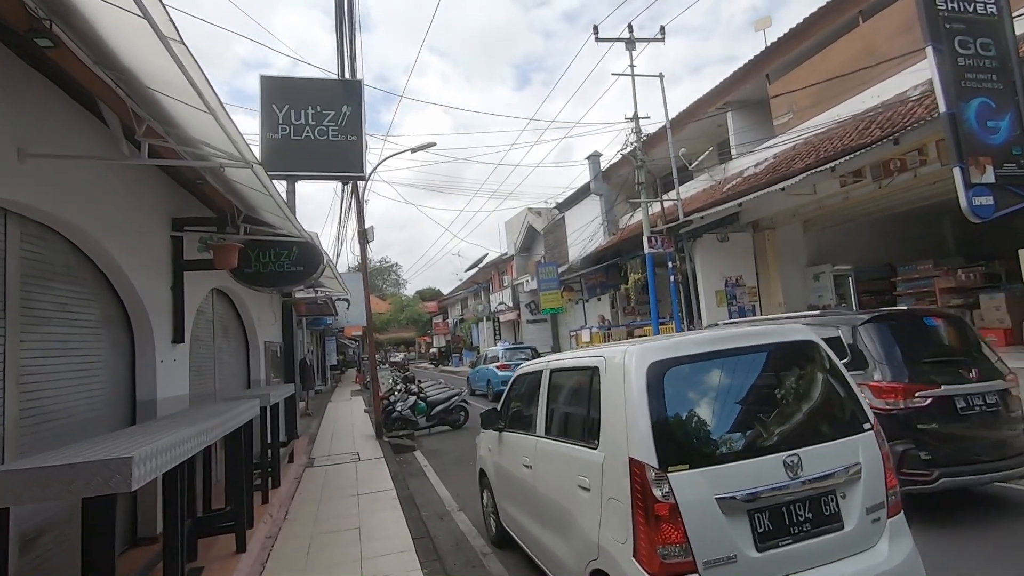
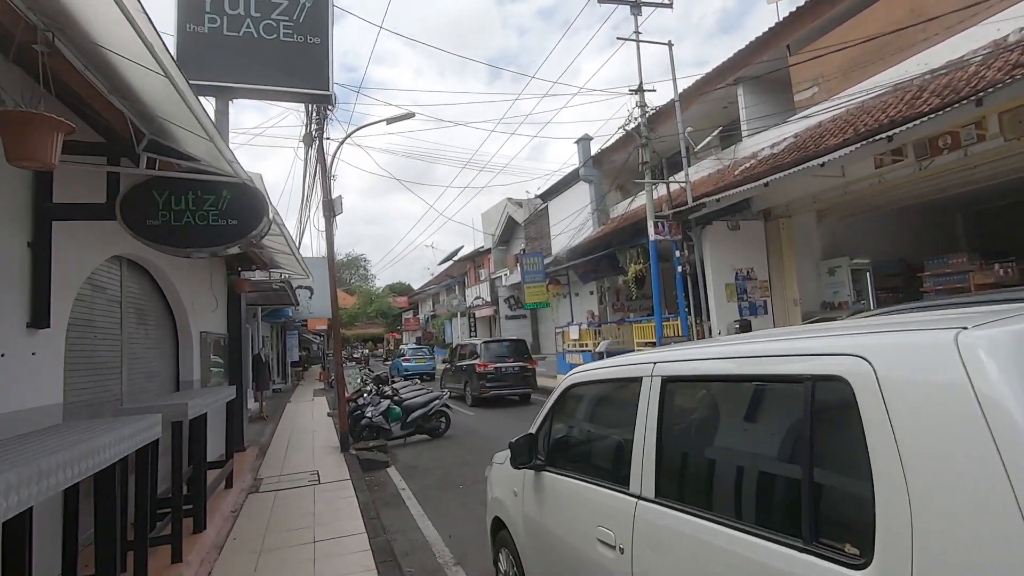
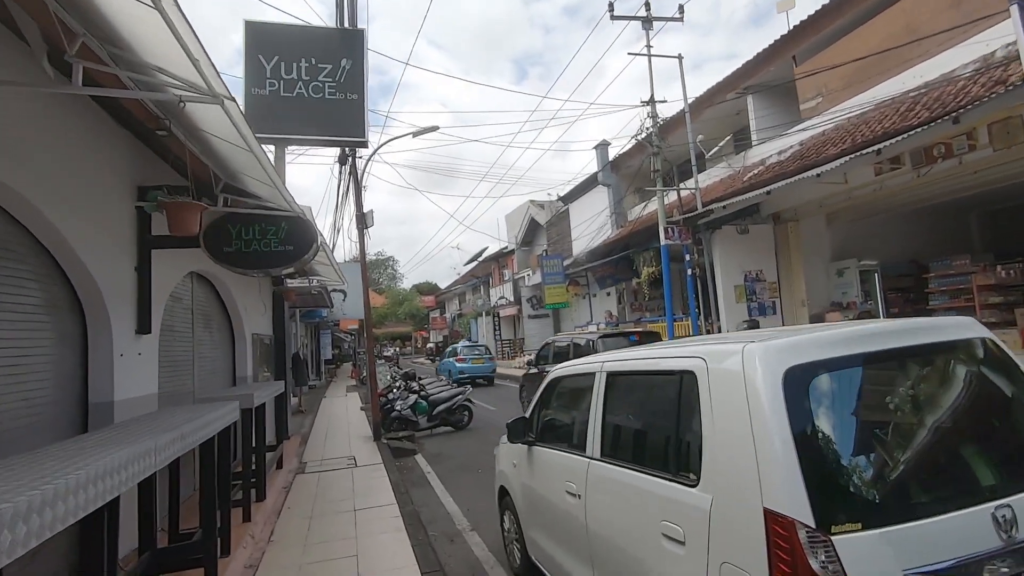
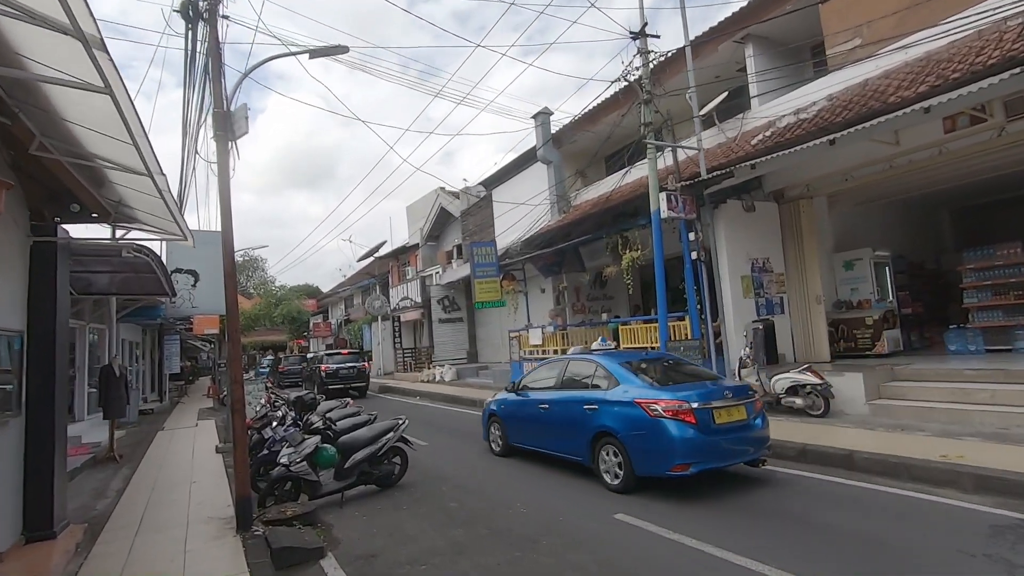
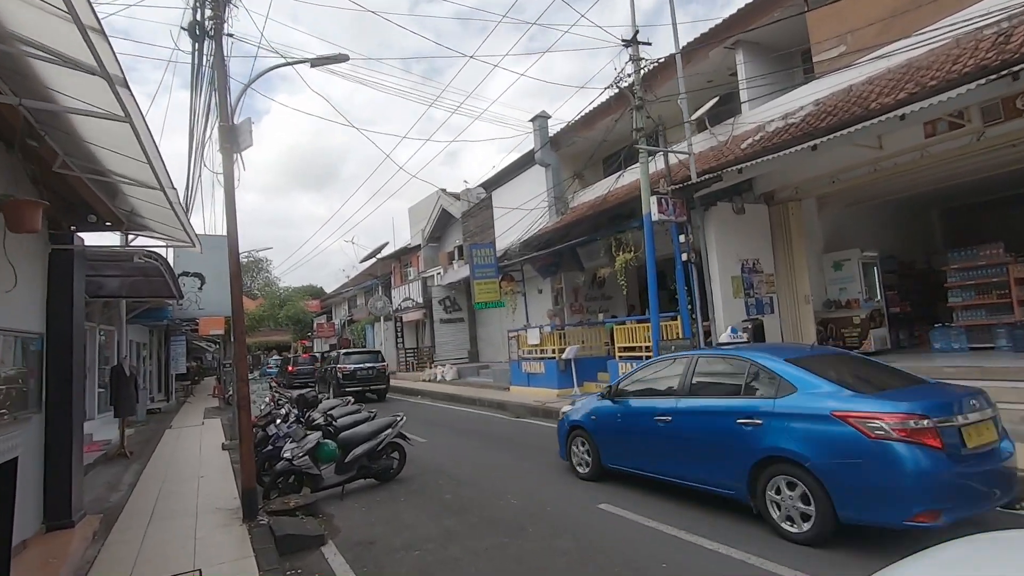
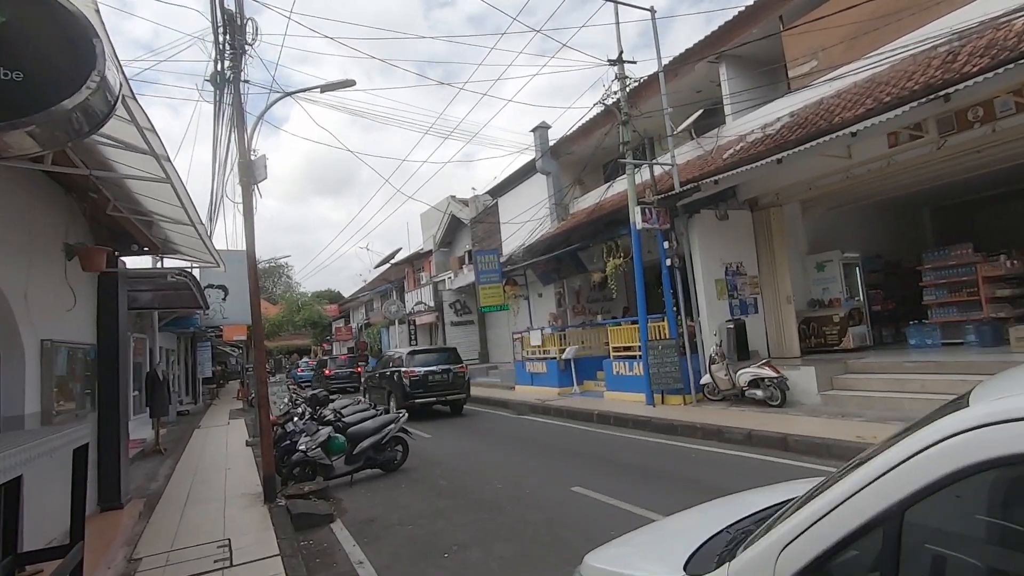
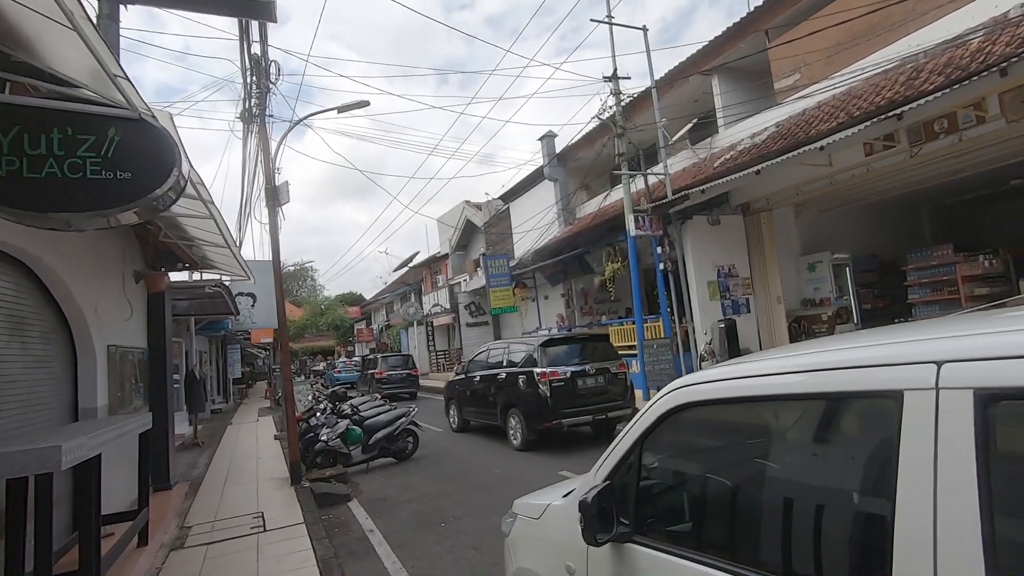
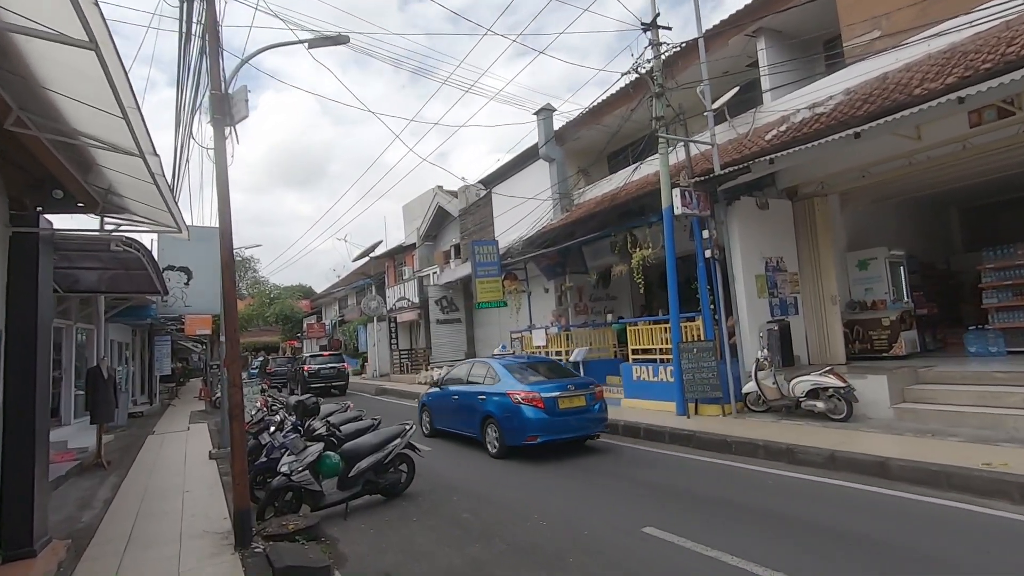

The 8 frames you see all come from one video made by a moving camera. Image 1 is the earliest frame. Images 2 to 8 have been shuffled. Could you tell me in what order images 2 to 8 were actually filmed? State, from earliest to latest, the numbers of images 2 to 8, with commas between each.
3, 2, 7, 6, 5, 4, 8
